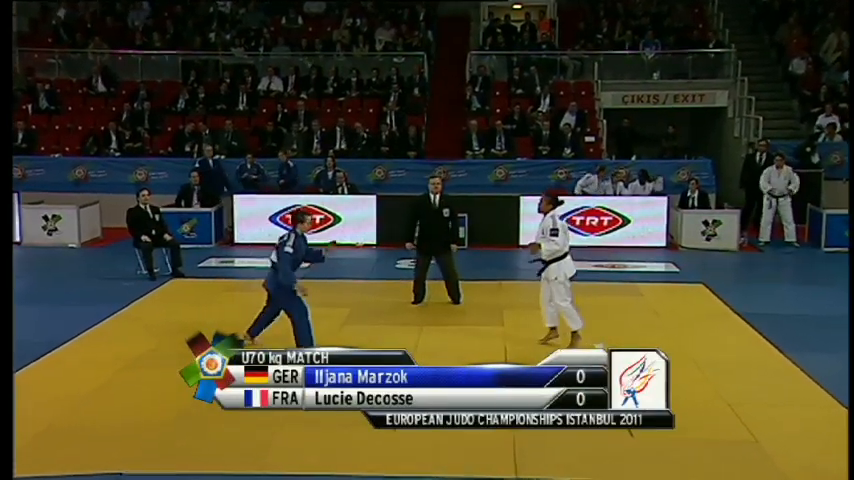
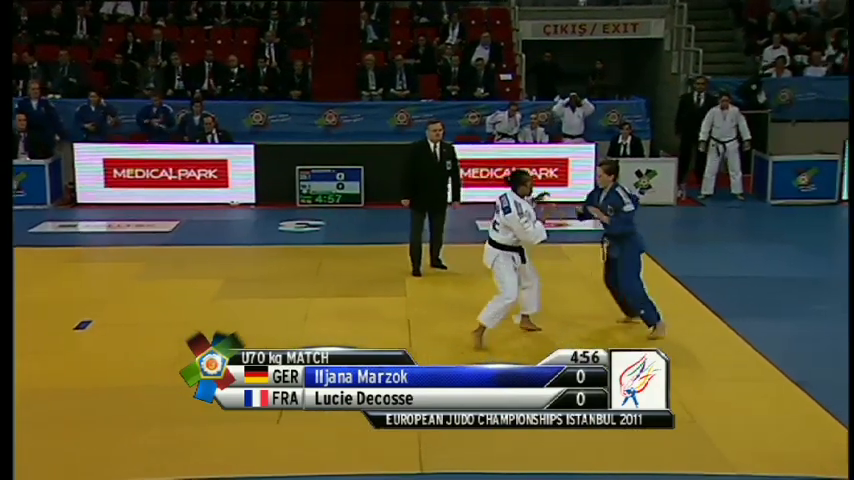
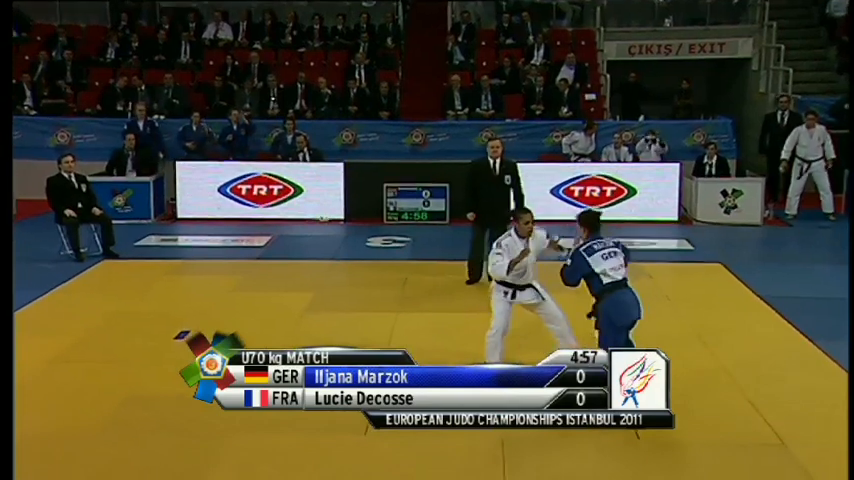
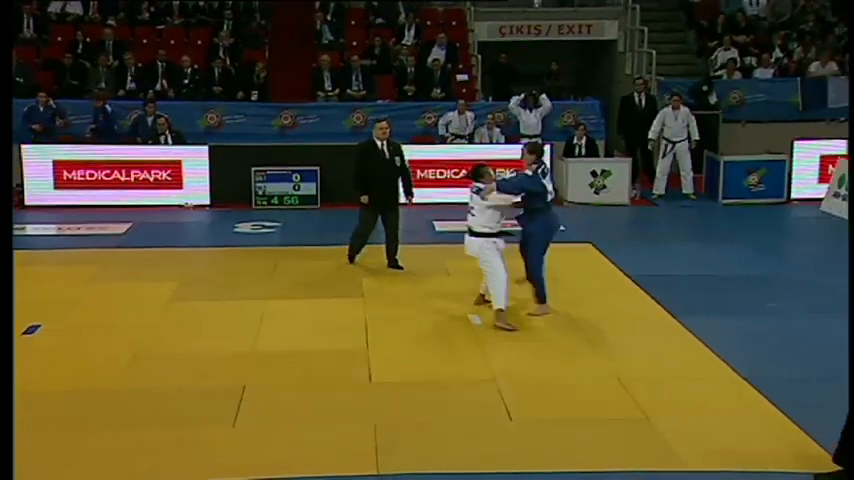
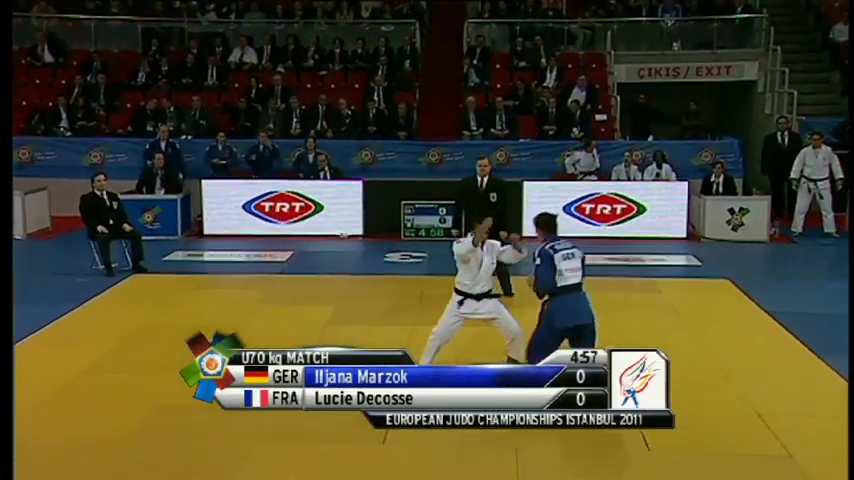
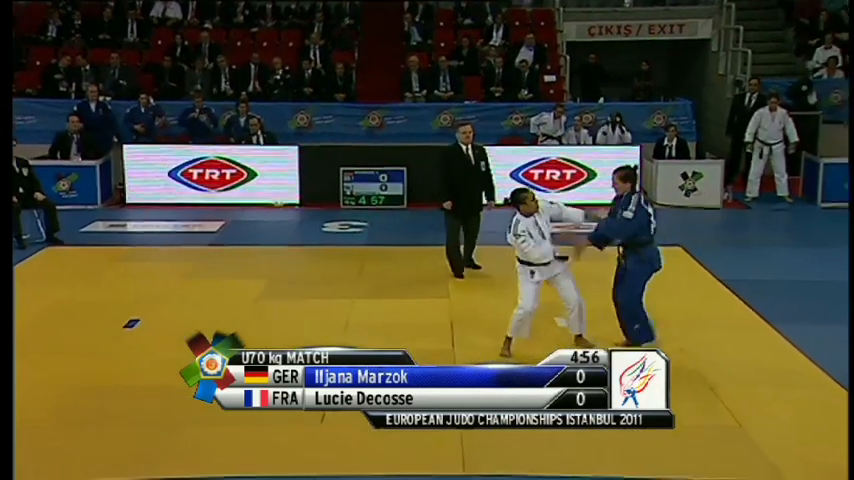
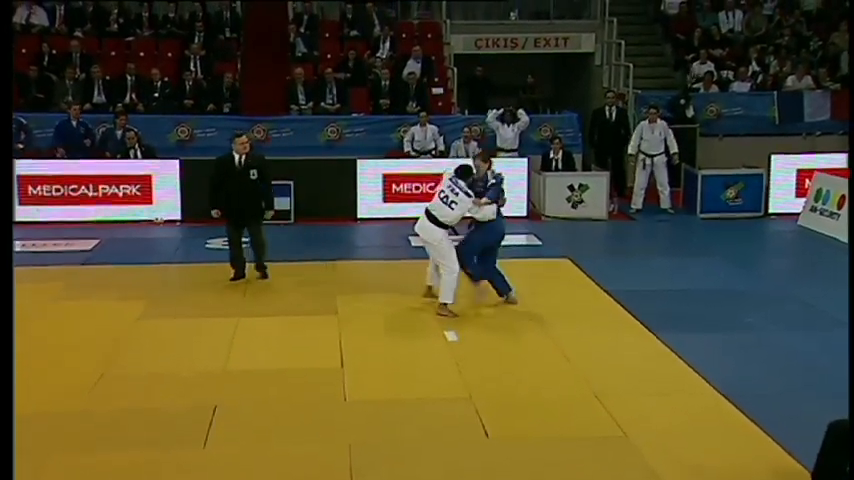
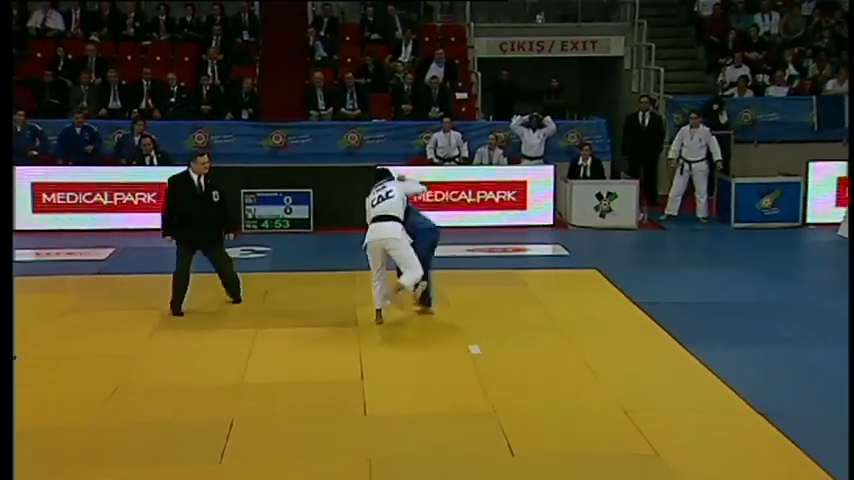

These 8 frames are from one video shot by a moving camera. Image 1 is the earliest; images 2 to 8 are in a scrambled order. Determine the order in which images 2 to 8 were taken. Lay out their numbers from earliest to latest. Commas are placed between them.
5, 3, 6, 2, 4, 7, 8
